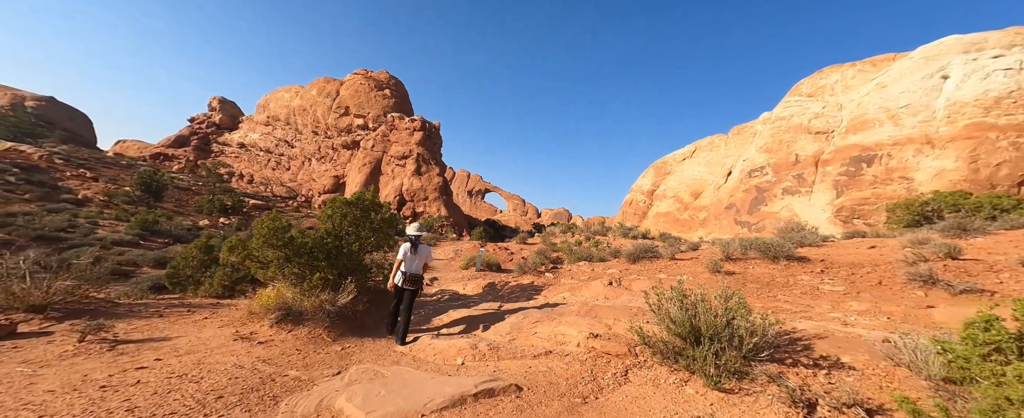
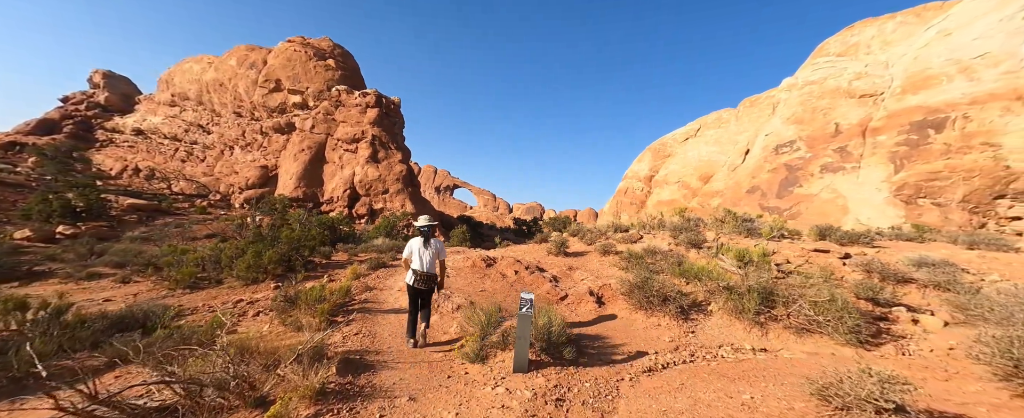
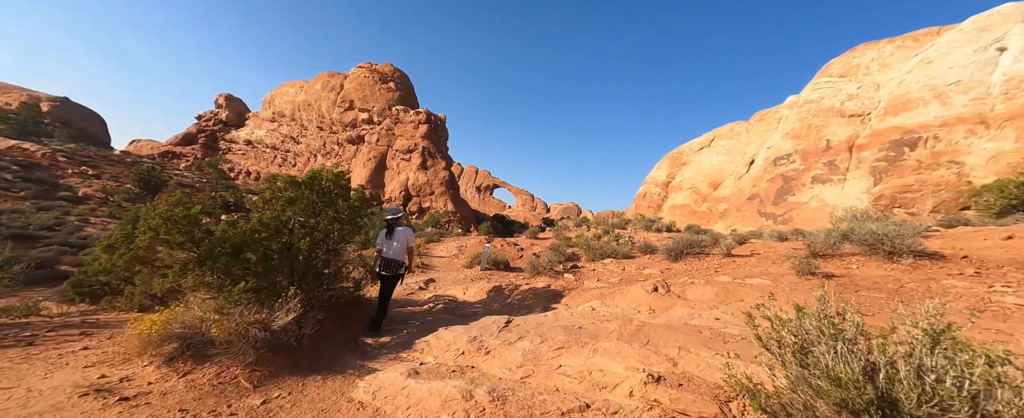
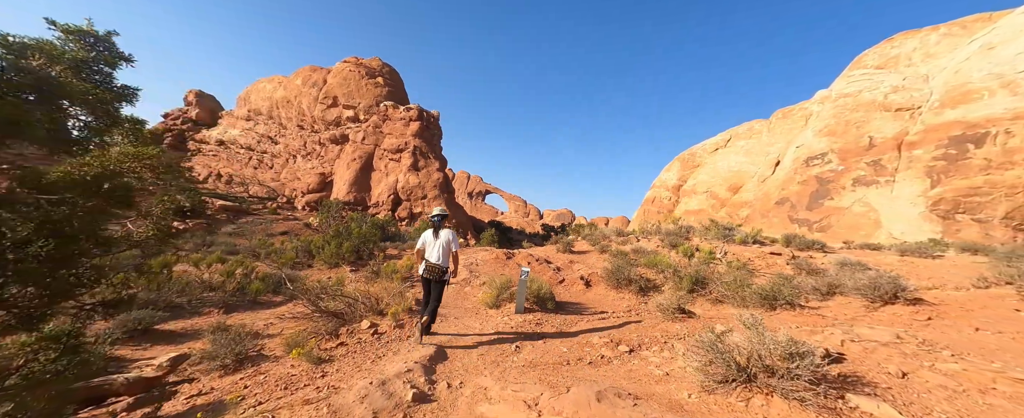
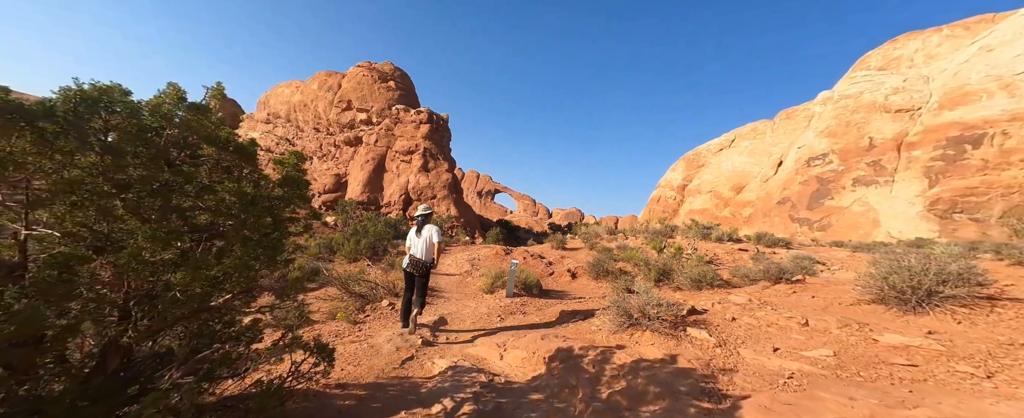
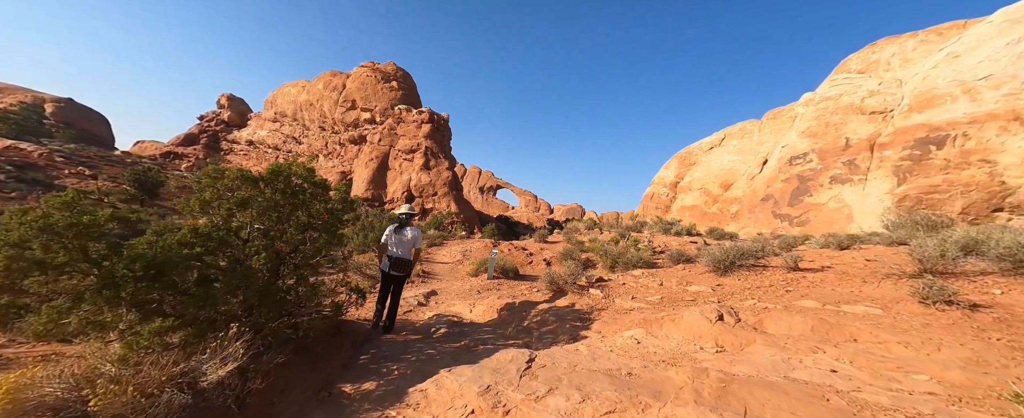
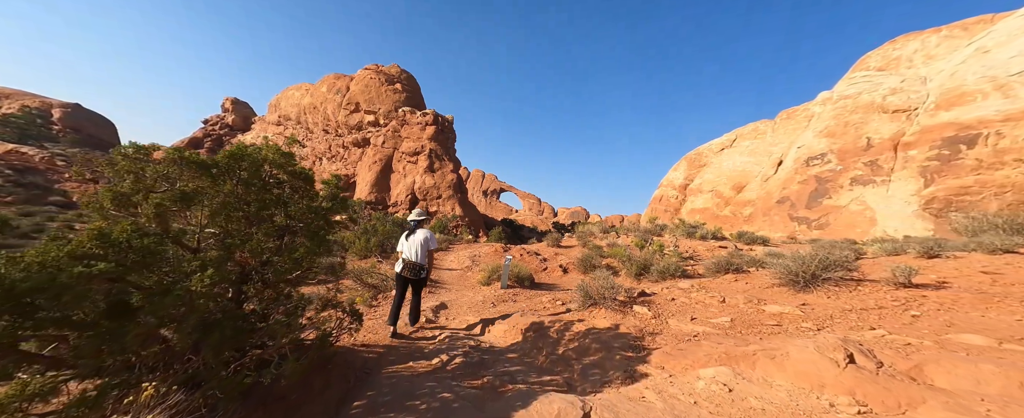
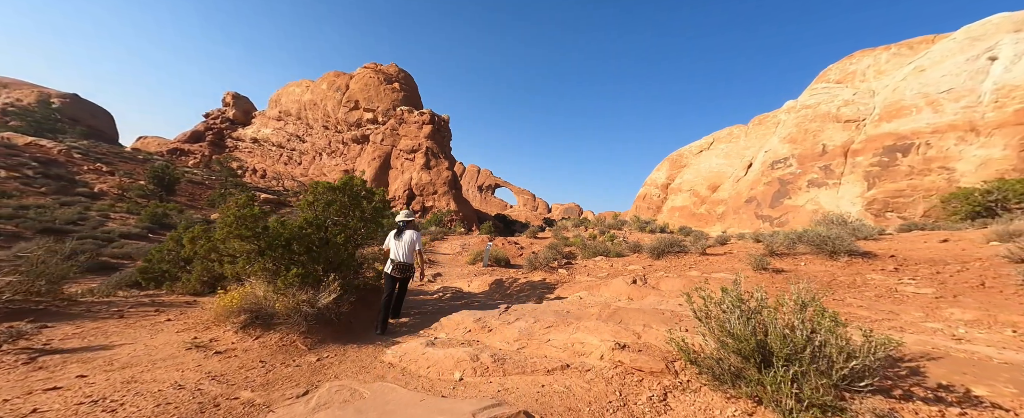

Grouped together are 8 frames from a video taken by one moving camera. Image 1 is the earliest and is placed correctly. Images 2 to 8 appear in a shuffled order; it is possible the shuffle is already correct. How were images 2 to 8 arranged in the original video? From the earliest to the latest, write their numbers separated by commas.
8, 3, 6, 7, 5, 4, 2
